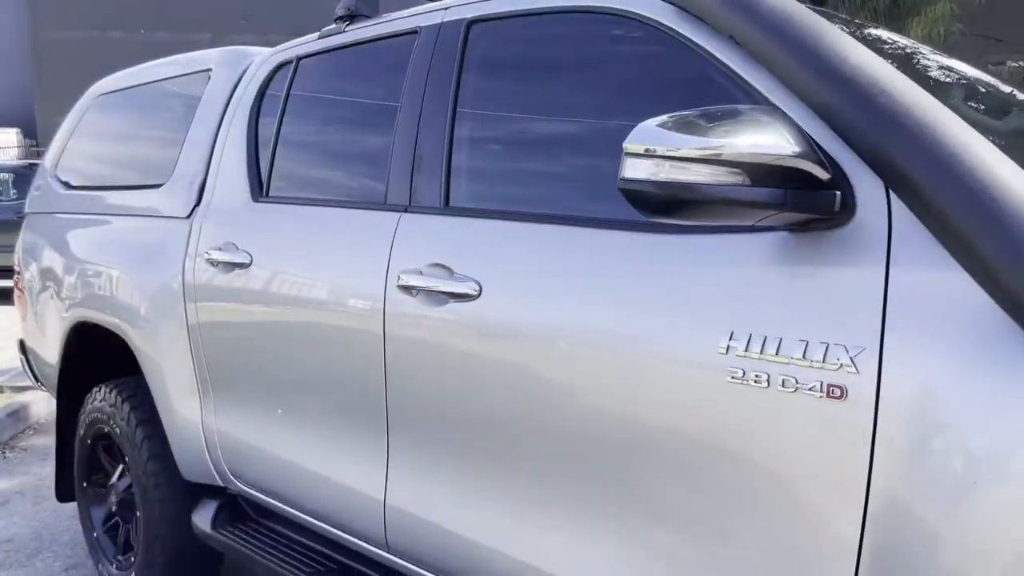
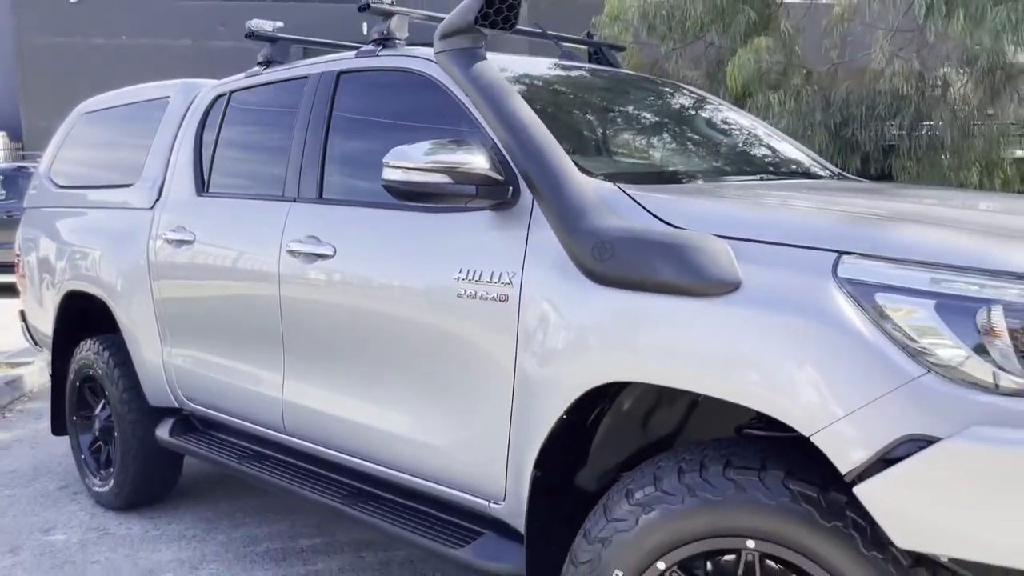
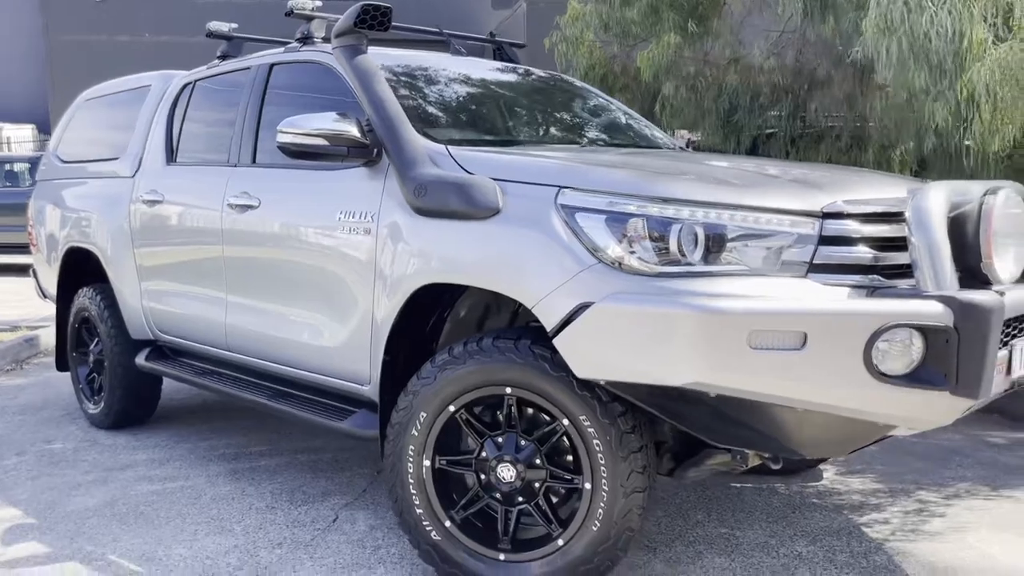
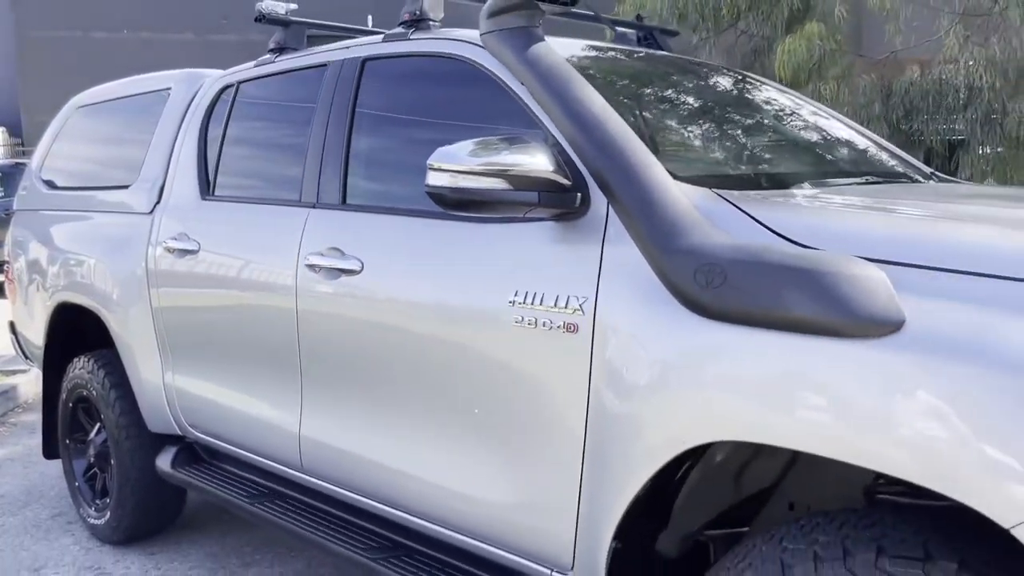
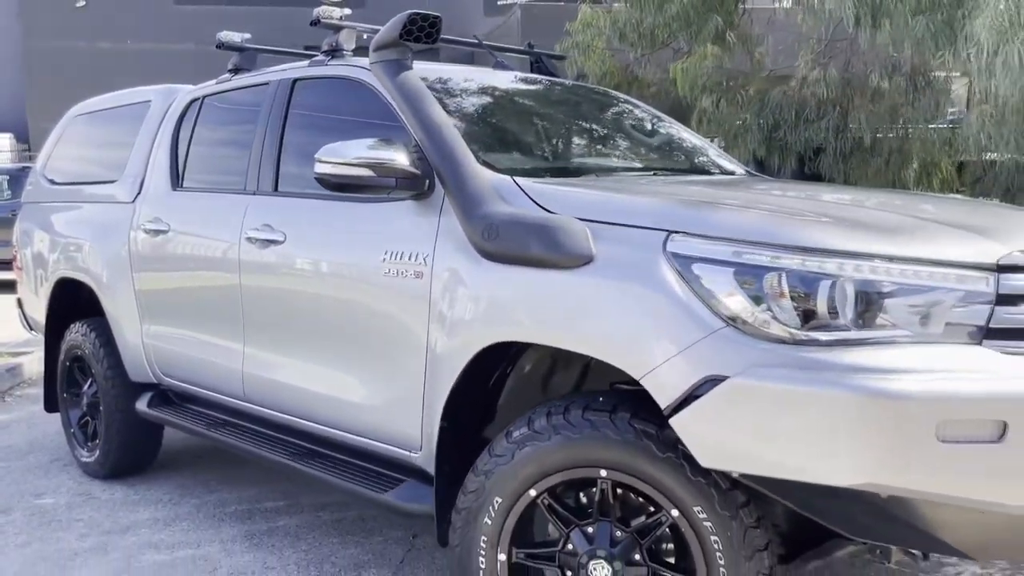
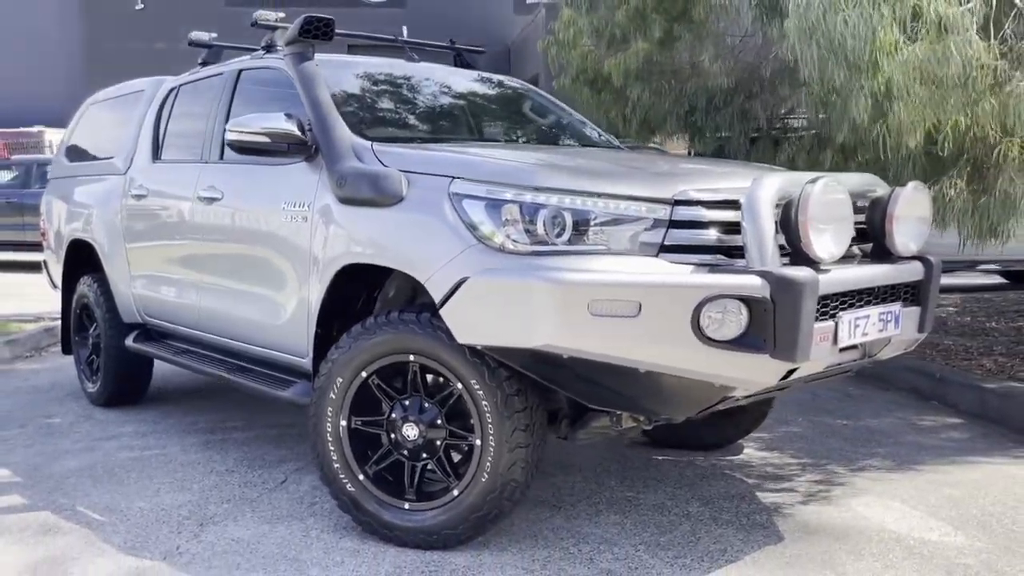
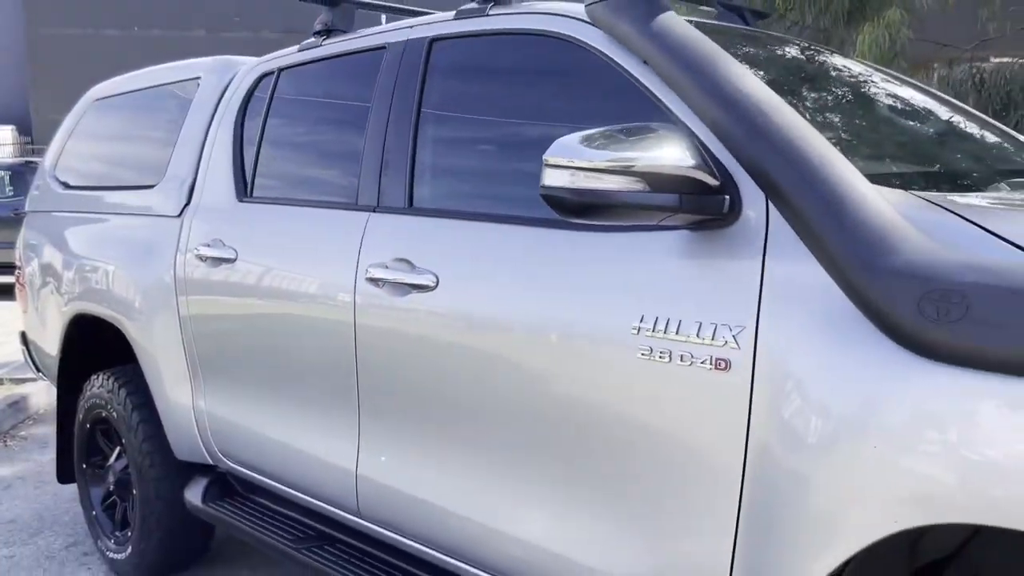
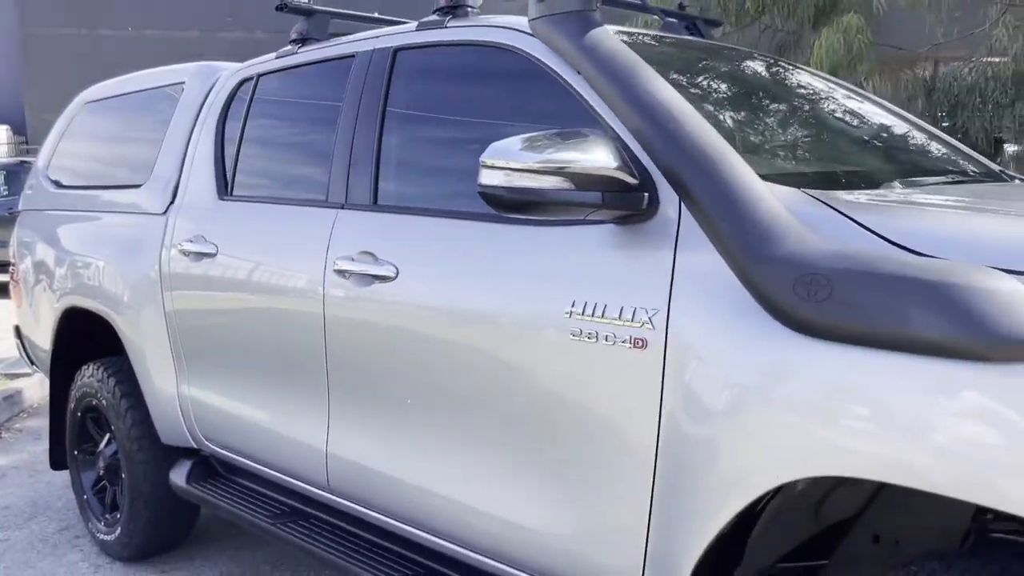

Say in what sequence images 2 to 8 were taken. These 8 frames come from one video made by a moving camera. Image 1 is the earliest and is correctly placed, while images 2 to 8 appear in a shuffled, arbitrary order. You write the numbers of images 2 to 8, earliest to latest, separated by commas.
7, 8, 4, 2, 5, 3, 6
